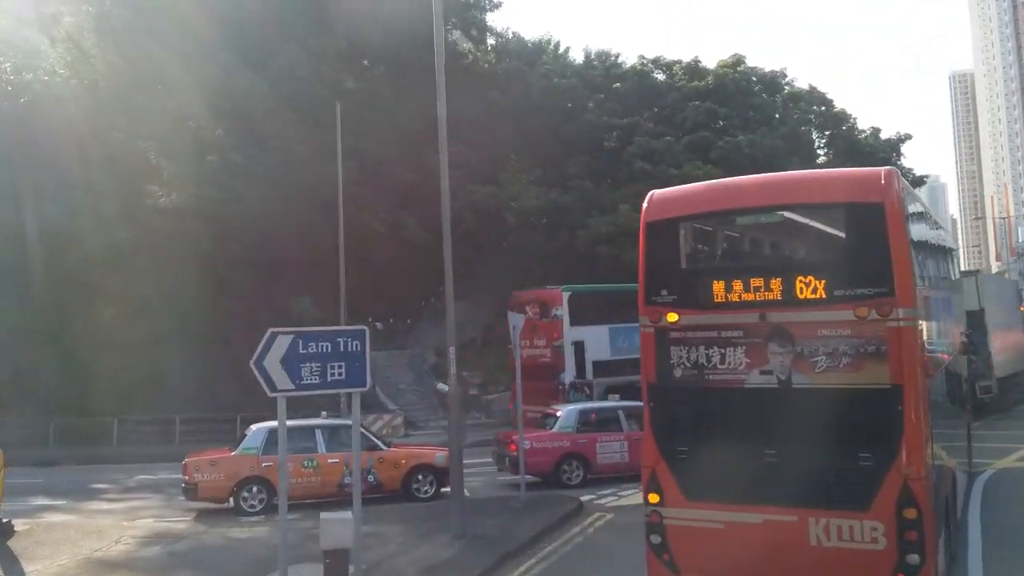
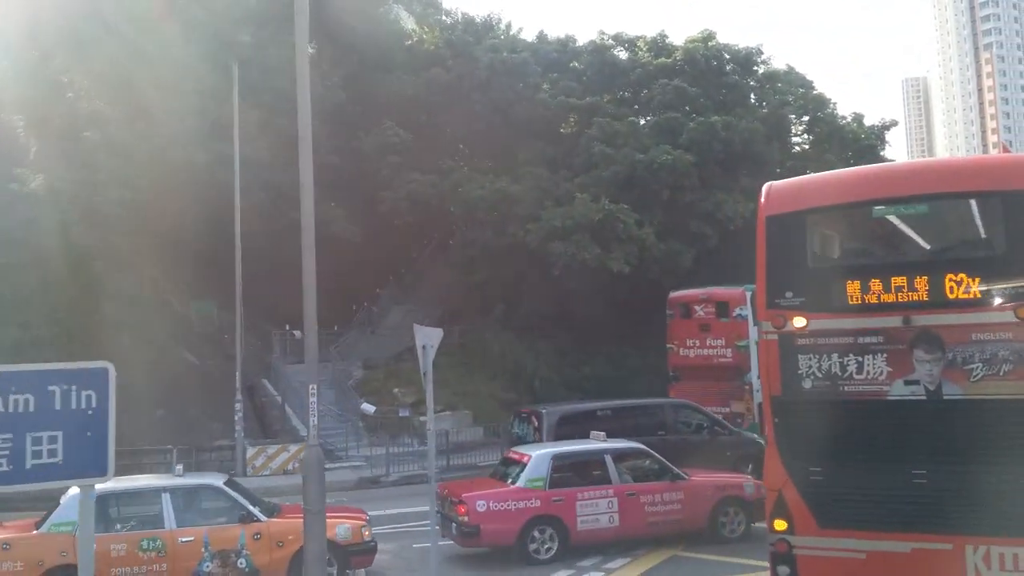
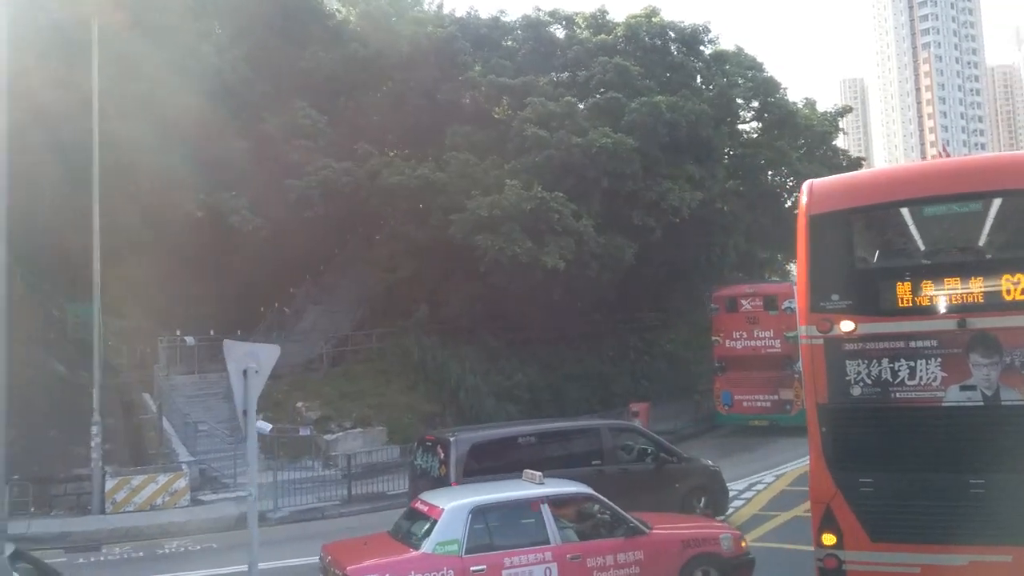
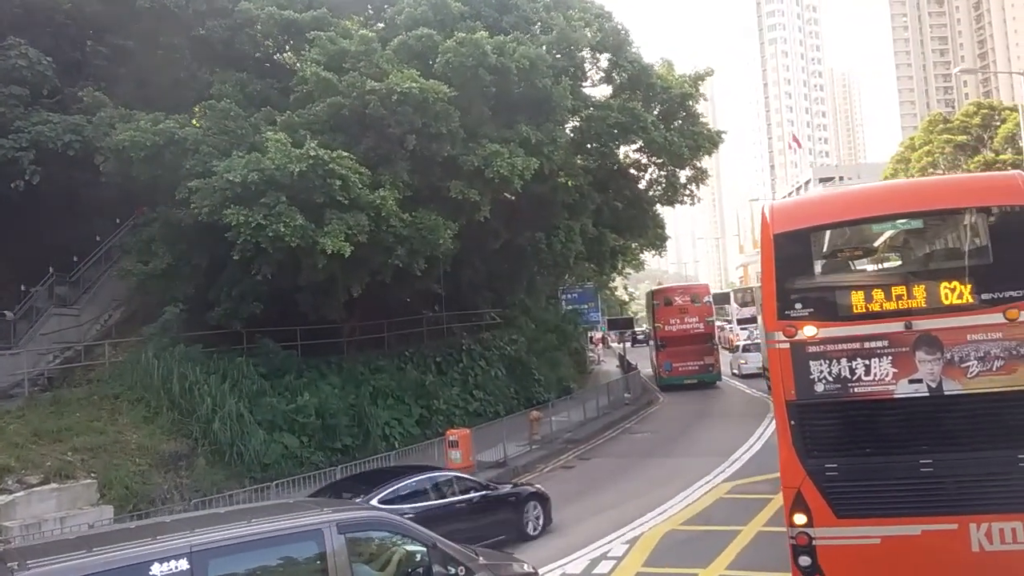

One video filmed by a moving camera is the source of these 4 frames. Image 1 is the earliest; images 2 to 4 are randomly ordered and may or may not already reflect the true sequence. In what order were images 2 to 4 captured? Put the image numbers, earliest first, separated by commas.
2, 3, 4
